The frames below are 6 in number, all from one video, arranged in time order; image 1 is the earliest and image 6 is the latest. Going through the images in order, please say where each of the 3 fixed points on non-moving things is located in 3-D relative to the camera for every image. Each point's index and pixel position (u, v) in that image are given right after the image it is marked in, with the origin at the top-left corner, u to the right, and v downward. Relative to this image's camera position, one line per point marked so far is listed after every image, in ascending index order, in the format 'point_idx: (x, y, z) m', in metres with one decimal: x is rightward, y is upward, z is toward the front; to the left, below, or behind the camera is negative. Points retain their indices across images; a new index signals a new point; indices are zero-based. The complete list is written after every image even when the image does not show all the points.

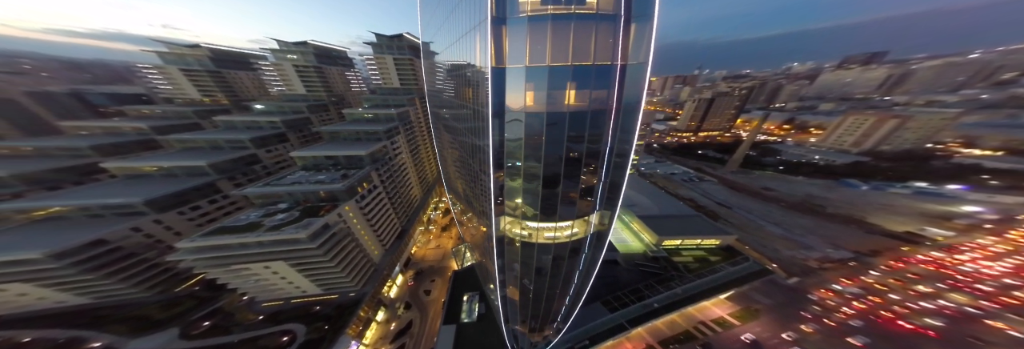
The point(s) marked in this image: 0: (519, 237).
0: (+0.3, -2.5, +7.6) m
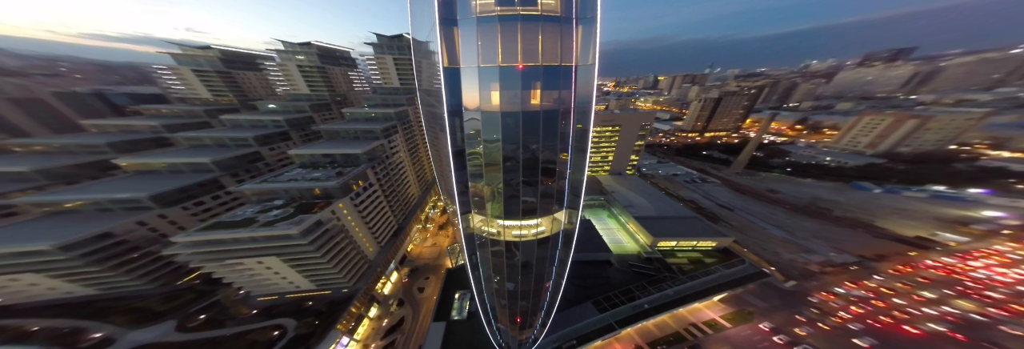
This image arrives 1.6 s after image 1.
0: (-0.8, -2.4, +7.7) m
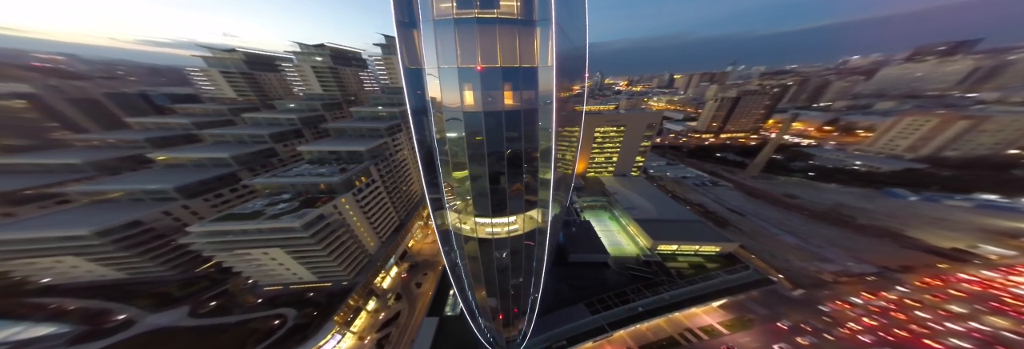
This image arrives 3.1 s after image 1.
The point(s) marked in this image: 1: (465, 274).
0: (-1.7, -2.4, +7.9) m
1: (-2.1, -5.2, +9.7) m
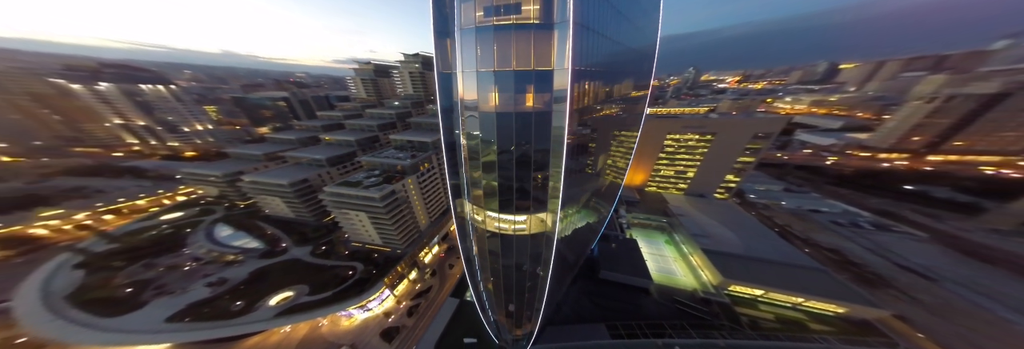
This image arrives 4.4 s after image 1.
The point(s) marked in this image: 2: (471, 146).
0: (-1.6, -2.1, +8.6) m
1: (-1.9, -4.9, +10.5) m
2: (-1.8, +1.0, +7.0) m
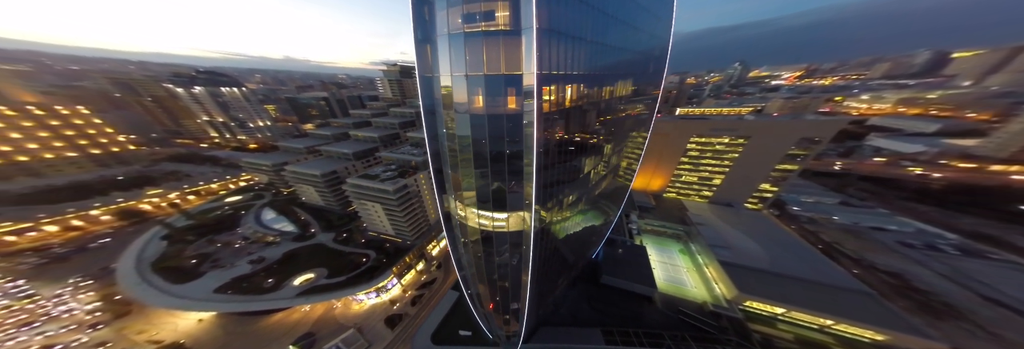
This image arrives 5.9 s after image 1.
0: (-2.2, -2.0, +8.9) m
1: (-2.4, -4.8, +10.9) m
2: (-2.4, +1.2, +7.4) m
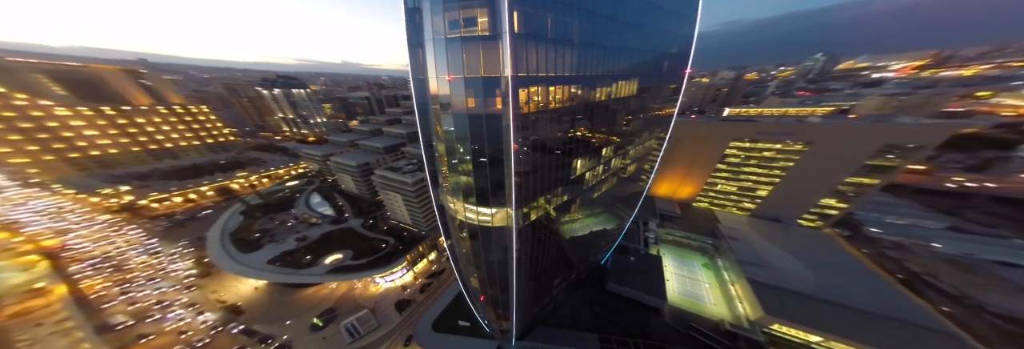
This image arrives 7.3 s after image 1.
0: (-2.7, -1.9, +9.4) m
1: (-2.8, -4.7, +11.4) m
2: (-2.9, +1.3, +7.9) m
